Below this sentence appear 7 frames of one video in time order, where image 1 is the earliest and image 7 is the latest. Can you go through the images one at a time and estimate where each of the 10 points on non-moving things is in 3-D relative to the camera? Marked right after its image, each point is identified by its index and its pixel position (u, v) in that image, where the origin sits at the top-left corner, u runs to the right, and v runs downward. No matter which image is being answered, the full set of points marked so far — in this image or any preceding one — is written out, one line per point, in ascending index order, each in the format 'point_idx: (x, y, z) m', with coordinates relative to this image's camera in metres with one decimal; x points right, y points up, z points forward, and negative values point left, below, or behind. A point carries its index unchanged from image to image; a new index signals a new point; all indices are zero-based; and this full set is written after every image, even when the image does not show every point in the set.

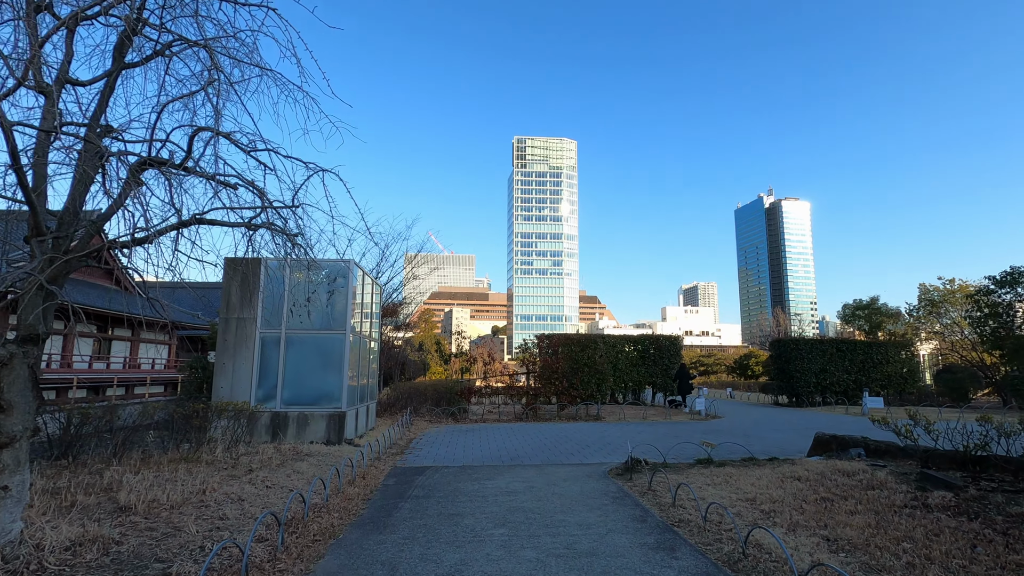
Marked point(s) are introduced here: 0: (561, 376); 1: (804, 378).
0: (+1.4, -2.5, +15.3) m
1: (+10.8, -3.4, +19.7) m
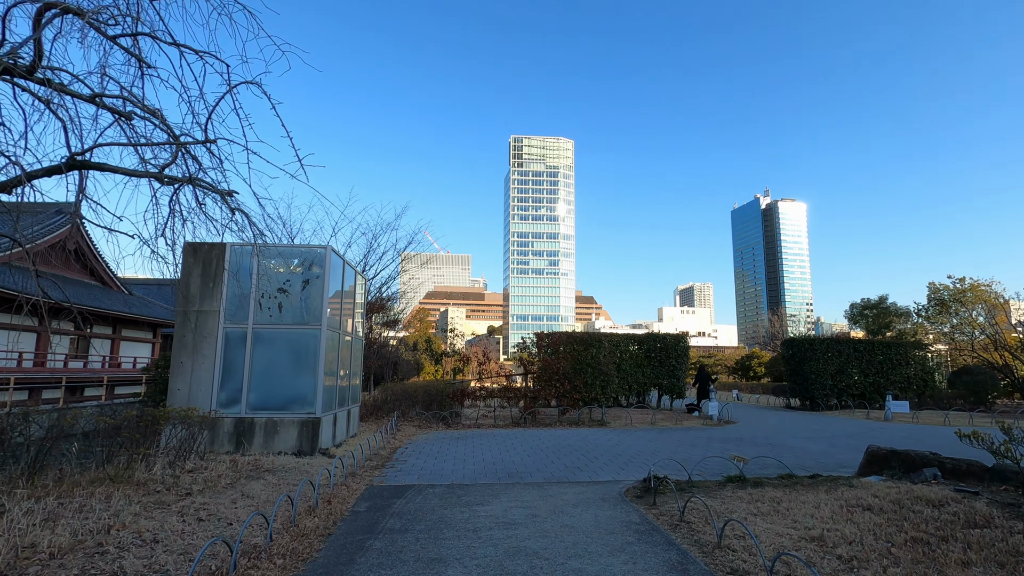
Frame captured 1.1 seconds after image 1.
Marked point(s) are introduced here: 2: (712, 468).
0: (+1.3, -2.4, +14.0) m
1: (+10.7, -3.2, +18.5) m
2: (+2.8, -2.5, +7.5) m
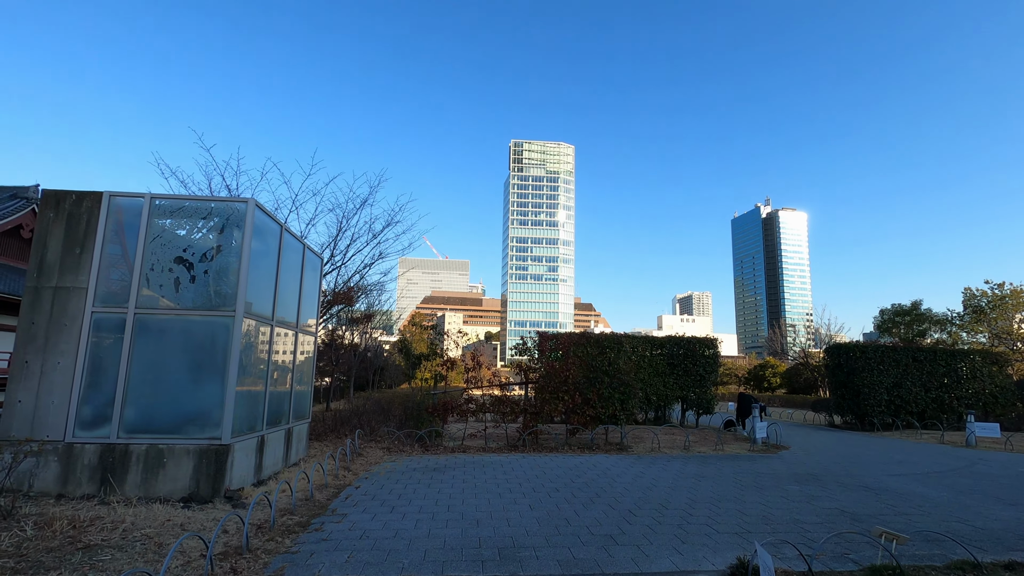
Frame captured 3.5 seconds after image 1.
0: (+1.3, -2.1, +11.2) m
1: (+10.6, -3.2, +15.6) m
2: (+2.7, -2.2, +4.6) m
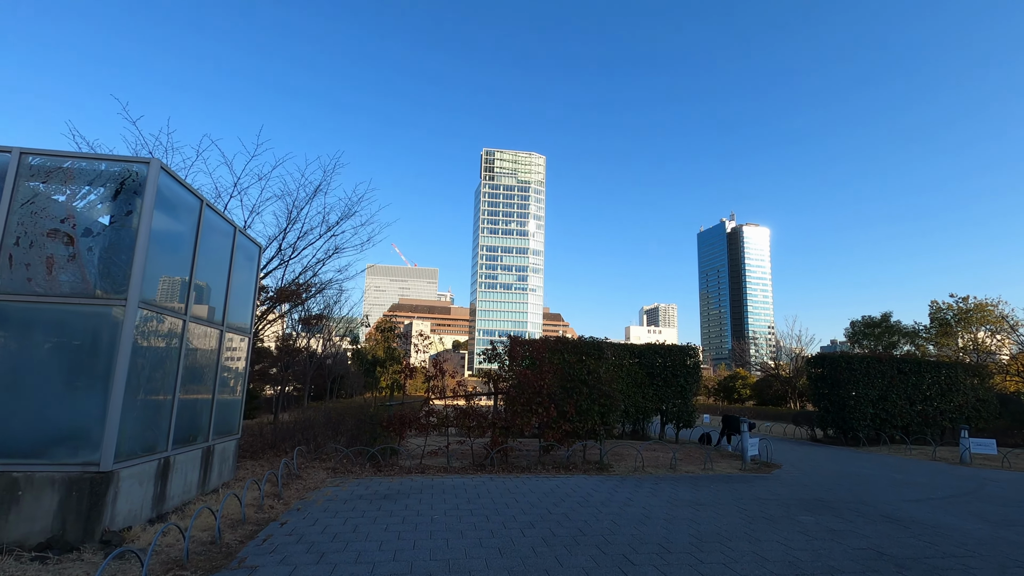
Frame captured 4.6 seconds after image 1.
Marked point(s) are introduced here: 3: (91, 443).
0: (+0.6, -2.1, +9.9) m
1: (+9.7, -3.4, +14.9) m
2: (+2.5, -2.1, +3.4) m
3: (-3.9, -1.5, +5.0) m
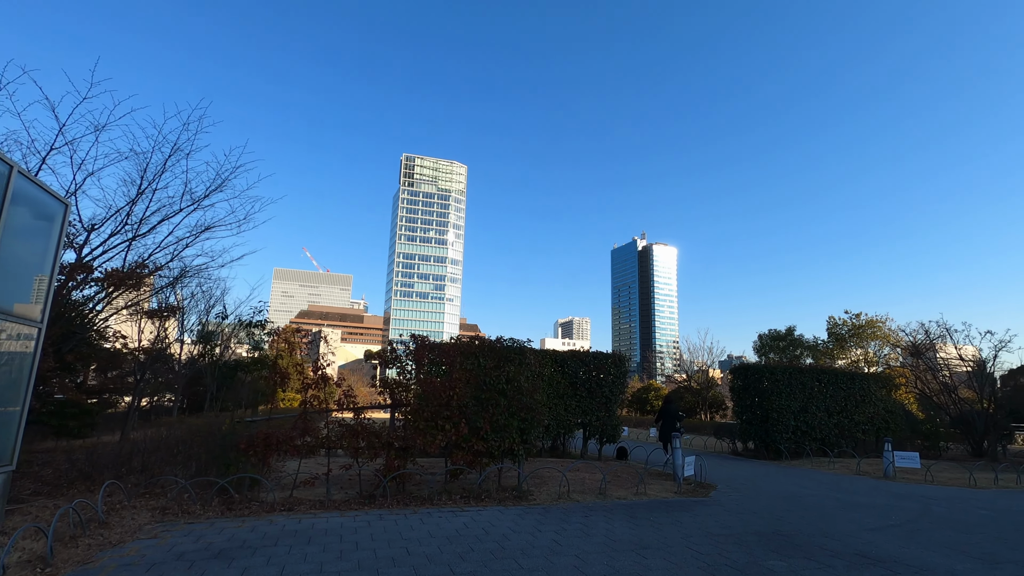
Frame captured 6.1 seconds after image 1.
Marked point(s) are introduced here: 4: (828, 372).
0: (-0.8, -1.9, +8.2) m
1: (+7.3, -3.6, +14.5) m
2: (+2.0, -1.9, +2.1) m
3: (-4.5, -1.1, +2.6) m
4: (+9.0, -2.4, +15.3) m
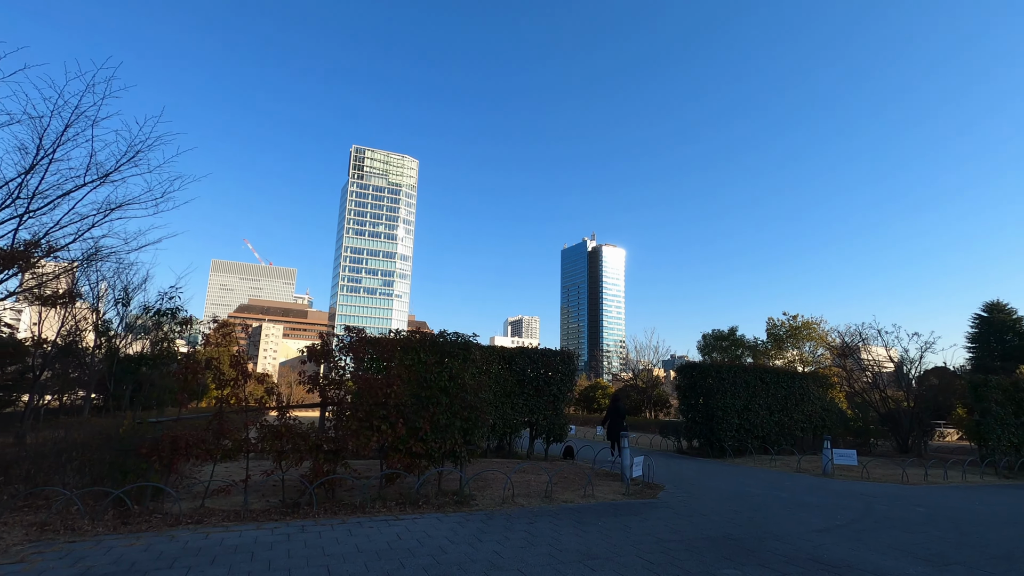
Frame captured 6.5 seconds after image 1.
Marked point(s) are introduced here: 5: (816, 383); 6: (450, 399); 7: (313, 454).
0: (-1.7, -1.8, +7.6) m
1: (+5.8, -3.6, +14.6) m
2: (+1.7, -1.8, +1.7) m
3: (-4.8, -0.9, +1.7) m
4: (+7.5, -2.4, +15.6) m
5: (+9.3, -2.9, +16.5) m
6: (-1.0, -1.7, +8.1) m
7: (-2.7, -2.2, +7.2) m
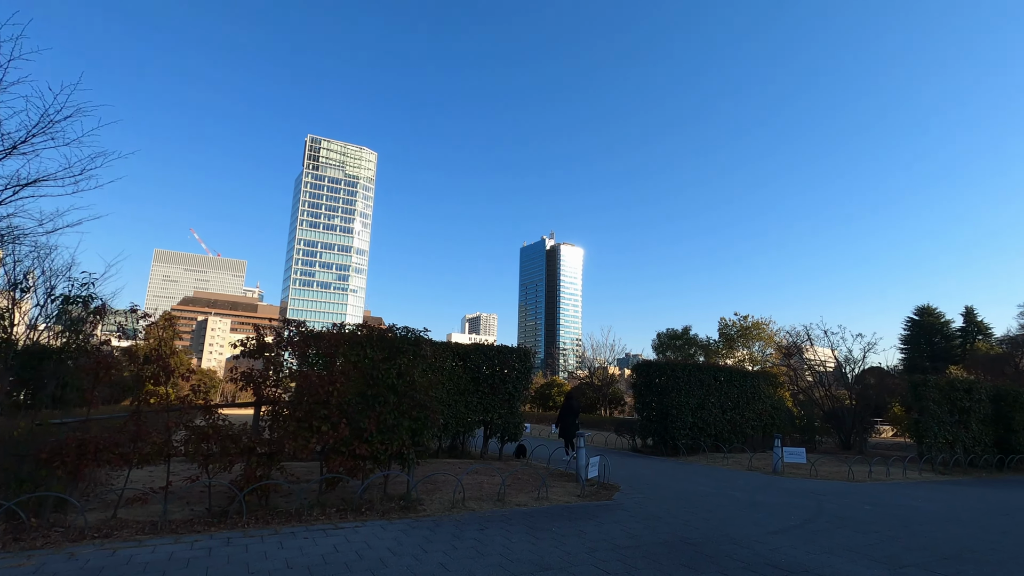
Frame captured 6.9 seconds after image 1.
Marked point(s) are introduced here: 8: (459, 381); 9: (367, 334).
0: (-2.3, -1.7, +7.0) m
1: (+4.6, -3.5, +14.6) m
2: (+1.5, -1.8, +1.5) m
3: (-5.0, -0.7, +0.9) m
4: (+6.2, -2.4, +15.7) m
5: (+8.0, -2.9, +16.8) m
6: (-1.6, -1.6, +7.6) m
7: (-3.3, -2.1, +6.6) m
8: (-1.1, -2.0, +11.3) m
9: (-2.1, -0.7, +7.7) m
